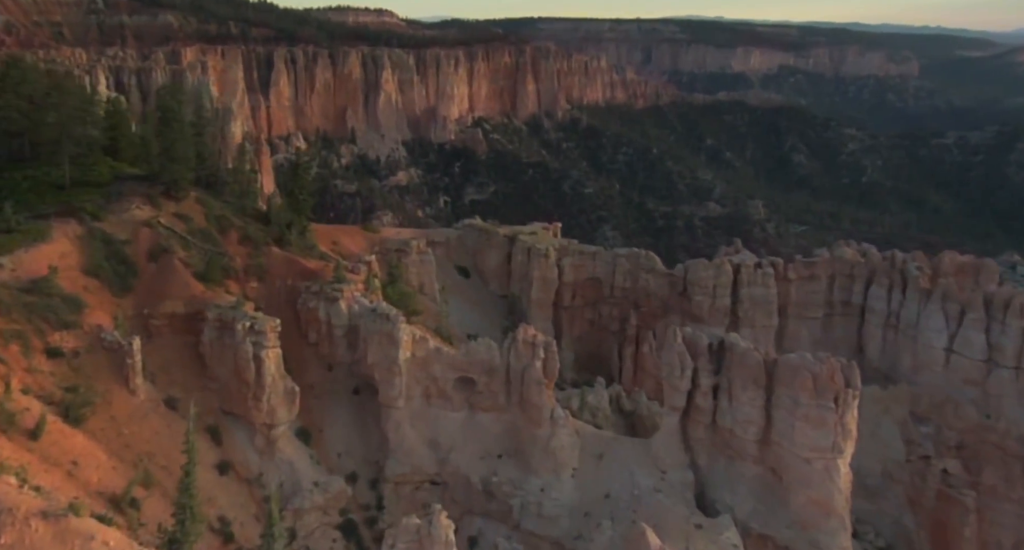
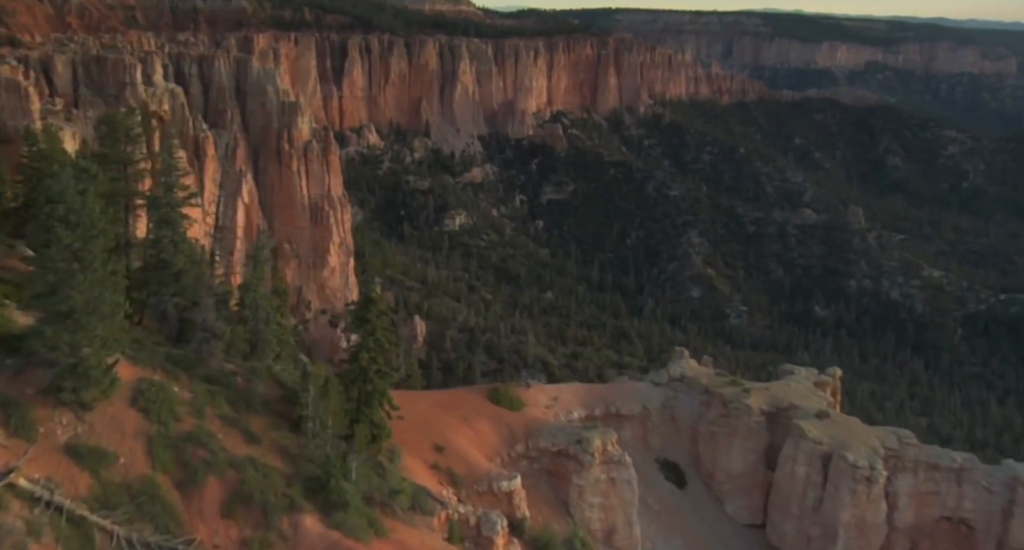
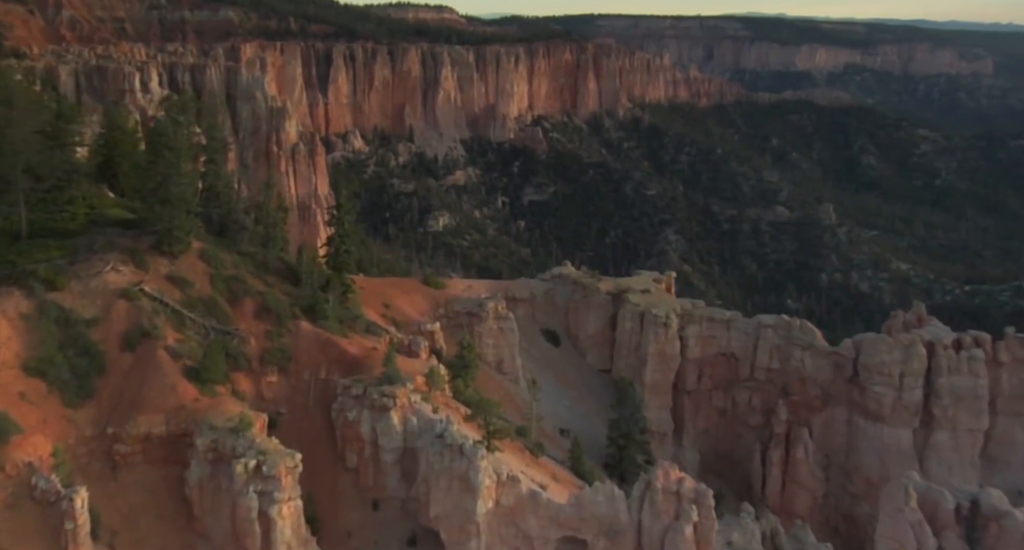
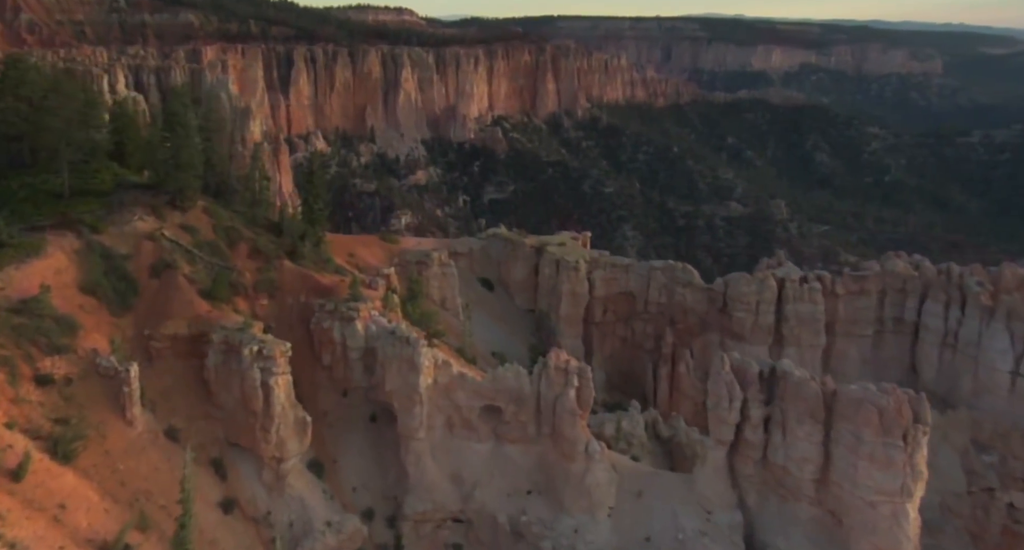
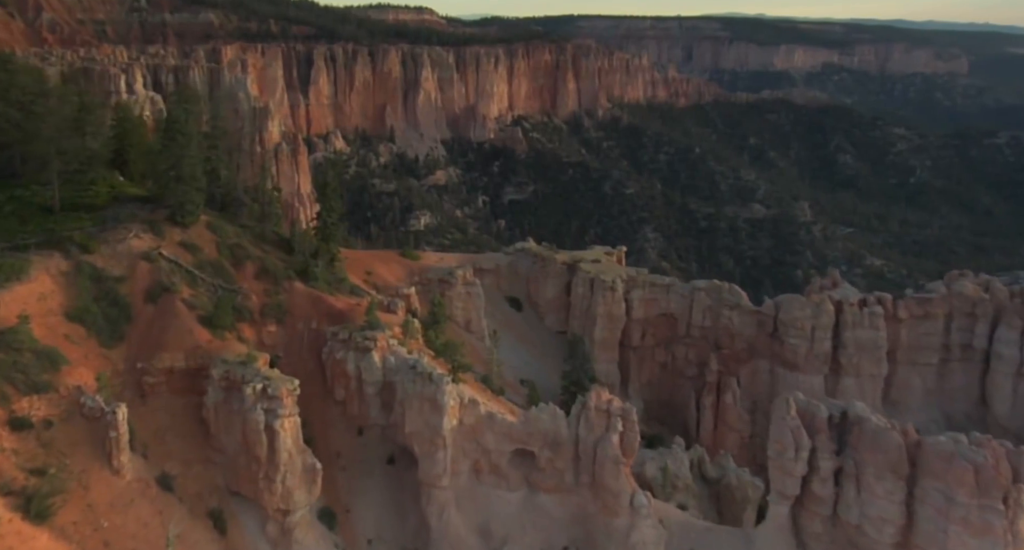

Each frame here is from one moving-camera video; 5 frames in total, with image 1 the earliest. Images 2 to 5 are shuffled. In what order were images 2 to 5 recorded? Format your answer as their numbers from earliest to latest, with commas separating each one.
4, 5, 3, 2
